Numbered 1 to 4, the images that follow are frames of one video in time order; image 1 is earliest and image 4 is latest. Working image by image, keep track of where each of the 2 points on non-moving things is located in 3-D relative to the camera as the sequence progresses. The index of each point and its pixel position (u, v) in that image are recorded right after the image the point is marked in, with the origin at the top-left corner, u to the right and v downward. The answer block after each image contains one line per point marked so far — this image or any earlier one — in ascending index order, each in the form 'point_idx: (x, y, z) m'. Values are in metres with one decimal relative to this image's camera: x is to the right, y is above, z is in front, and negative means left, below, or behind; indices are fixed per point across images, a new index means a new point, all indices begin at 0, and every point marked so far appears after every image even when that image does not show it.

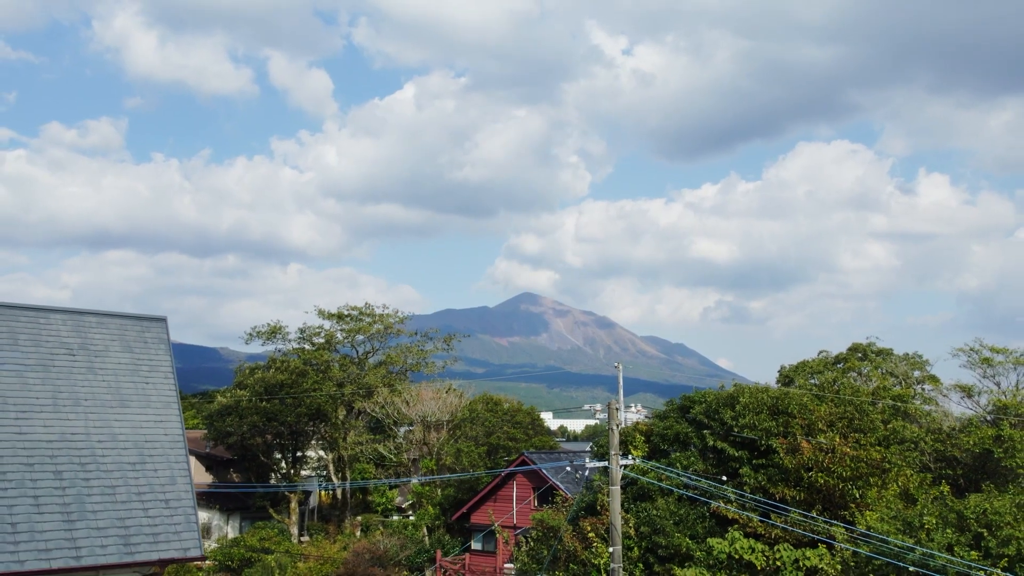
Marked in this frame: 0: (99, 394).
0: (-4.5, -1.2, +13.0) m
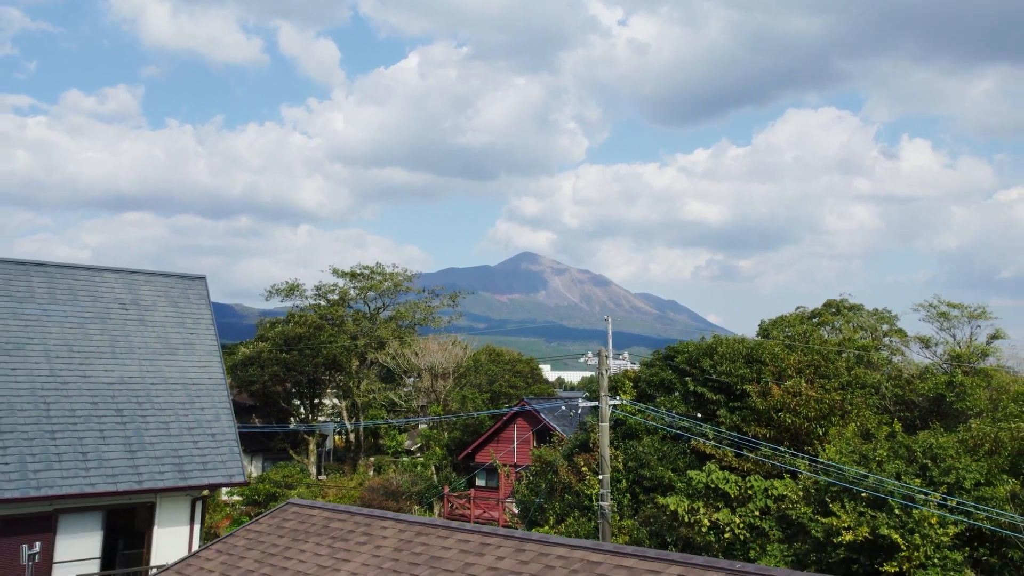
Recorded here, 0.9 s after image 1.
0: (-4.4, -0.7, +14.7) m
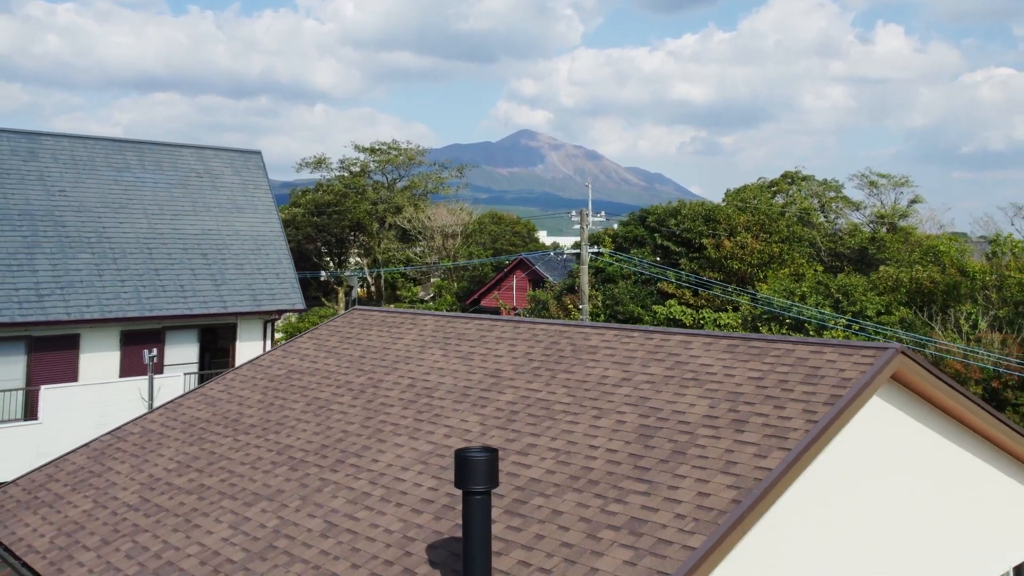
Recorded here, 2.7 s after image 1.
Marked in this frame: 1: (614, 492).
0: (-4.4, +1.3, +18.3) m
1: (+0.6, -1.2, +6.9) m
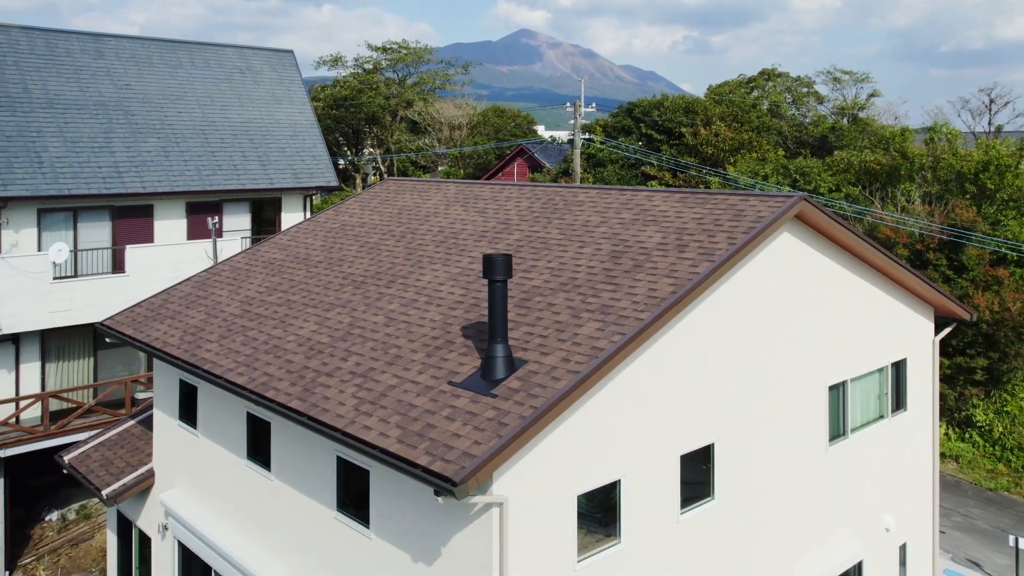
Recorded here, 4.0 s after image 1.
0: (-4.4, +3.4, +21.0) m
1: (+0.7, 0.0, +9.9) m
